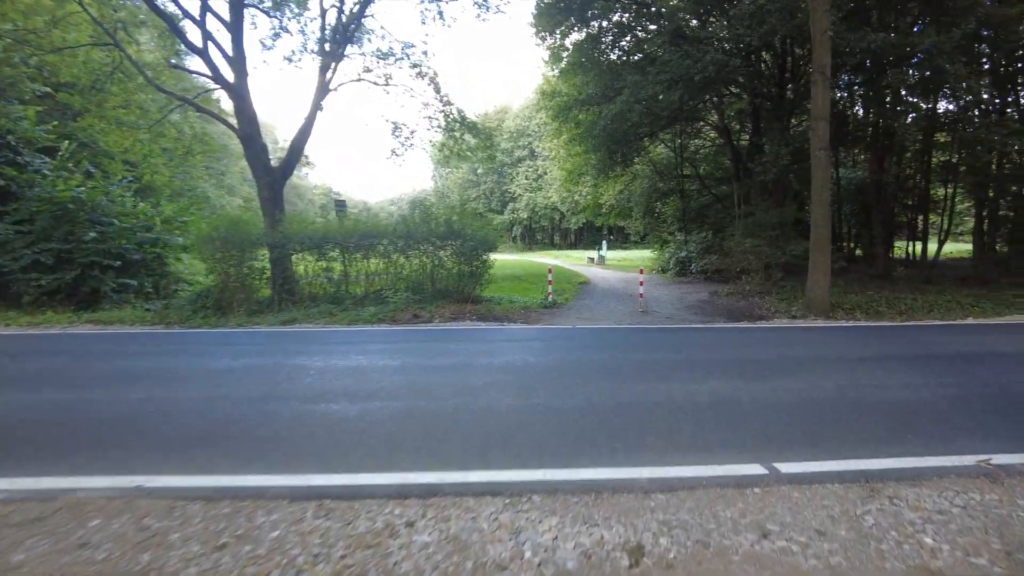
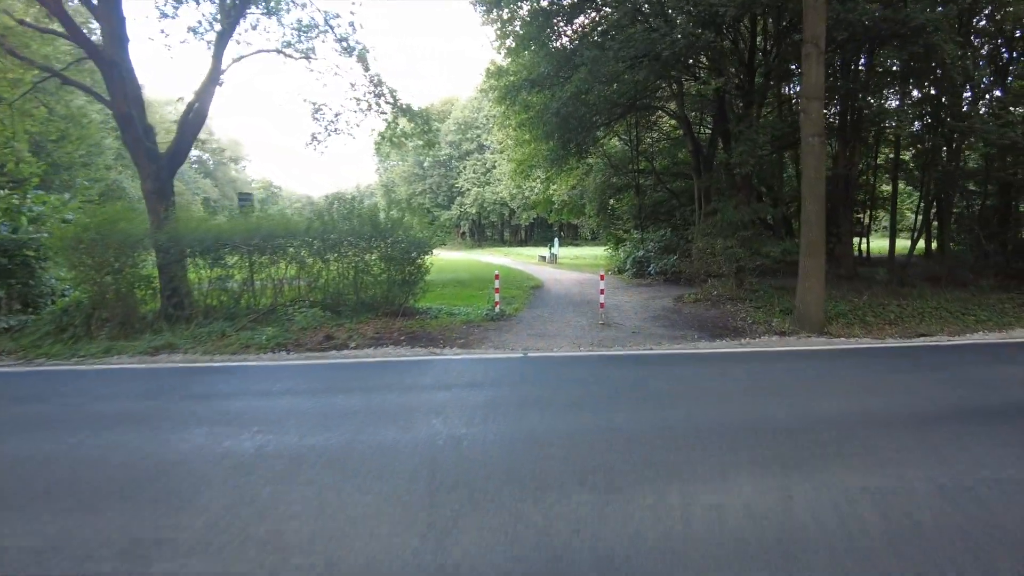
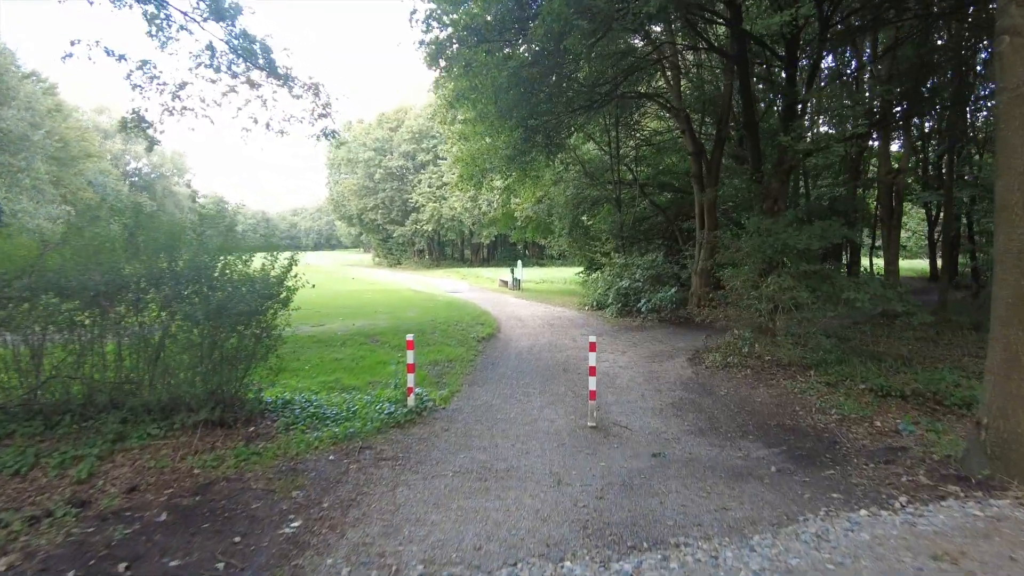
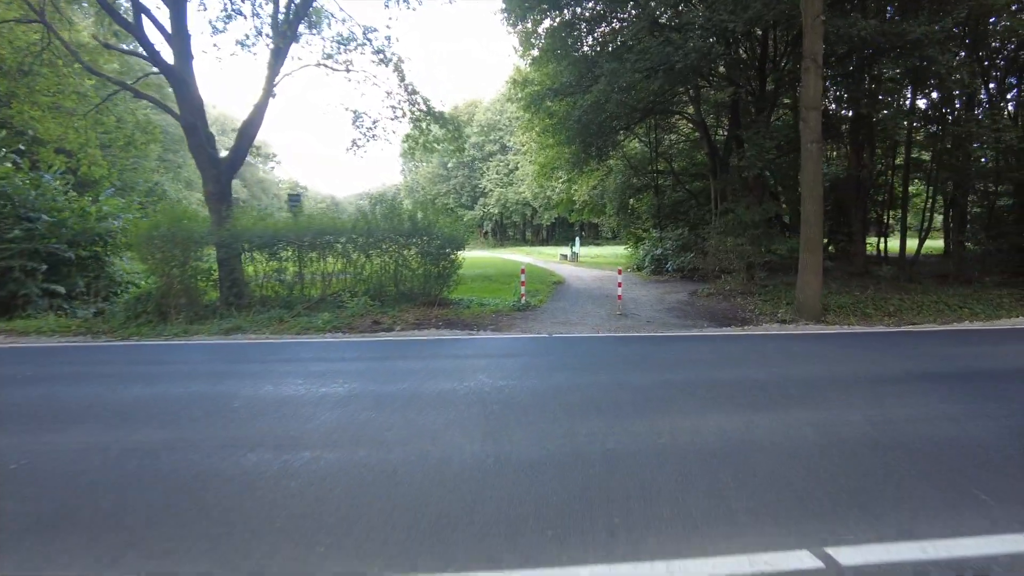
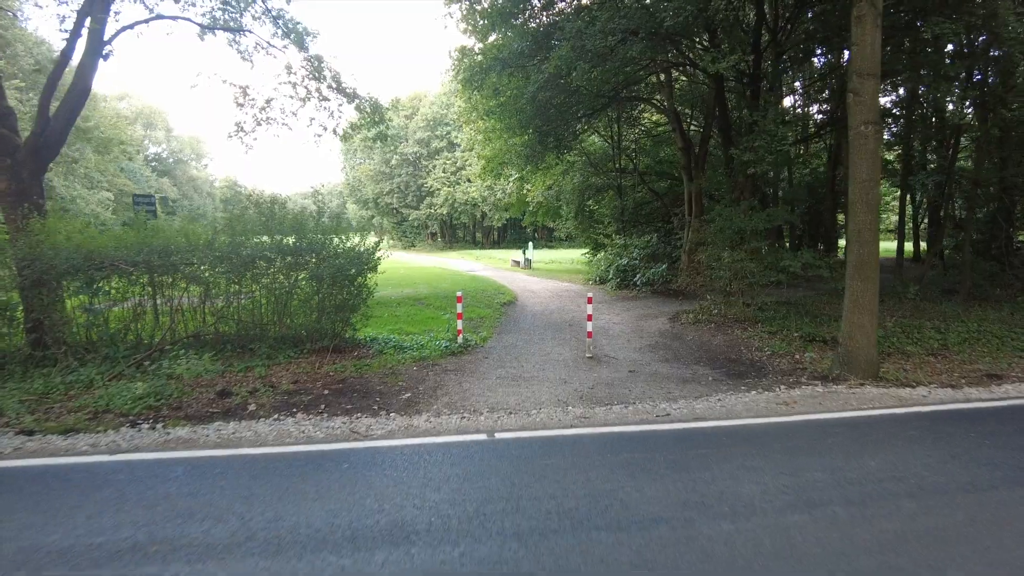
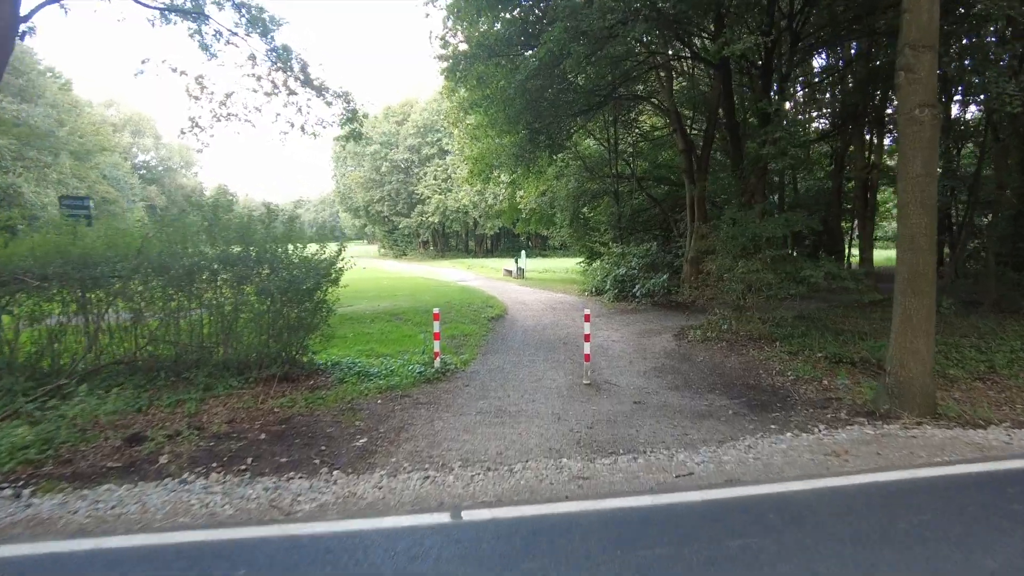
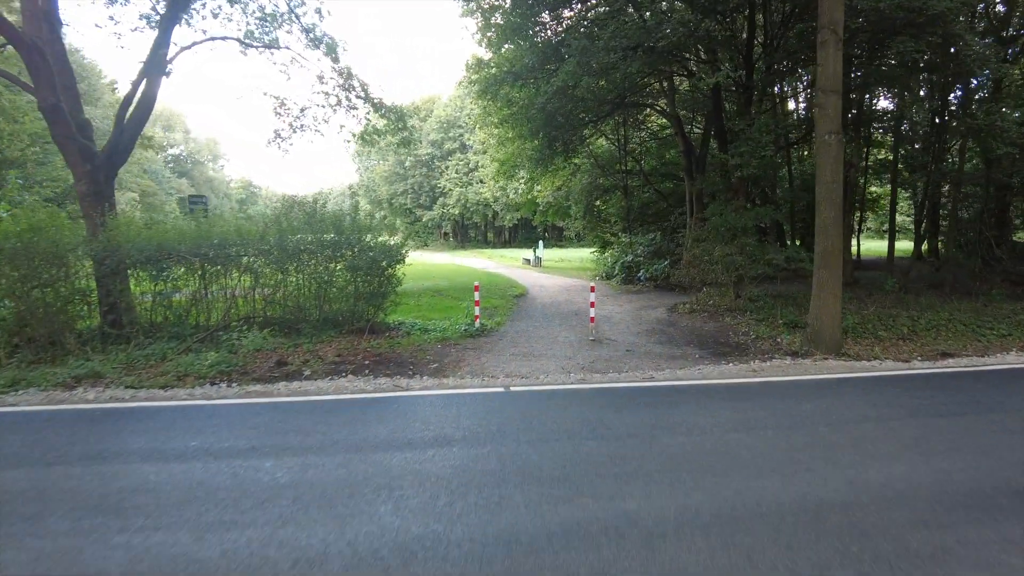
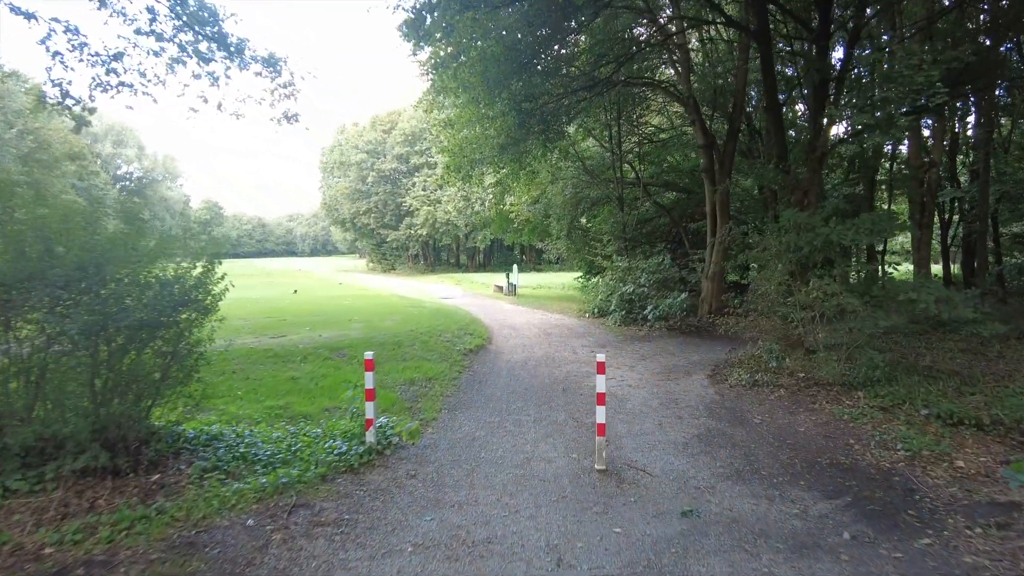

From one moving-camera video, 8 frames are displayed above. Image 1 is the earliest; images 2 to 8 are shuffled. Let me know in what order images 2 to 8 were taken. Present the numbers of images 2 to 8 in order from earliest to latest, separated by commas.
4, 2, 7, 5, 6, 3, 8
